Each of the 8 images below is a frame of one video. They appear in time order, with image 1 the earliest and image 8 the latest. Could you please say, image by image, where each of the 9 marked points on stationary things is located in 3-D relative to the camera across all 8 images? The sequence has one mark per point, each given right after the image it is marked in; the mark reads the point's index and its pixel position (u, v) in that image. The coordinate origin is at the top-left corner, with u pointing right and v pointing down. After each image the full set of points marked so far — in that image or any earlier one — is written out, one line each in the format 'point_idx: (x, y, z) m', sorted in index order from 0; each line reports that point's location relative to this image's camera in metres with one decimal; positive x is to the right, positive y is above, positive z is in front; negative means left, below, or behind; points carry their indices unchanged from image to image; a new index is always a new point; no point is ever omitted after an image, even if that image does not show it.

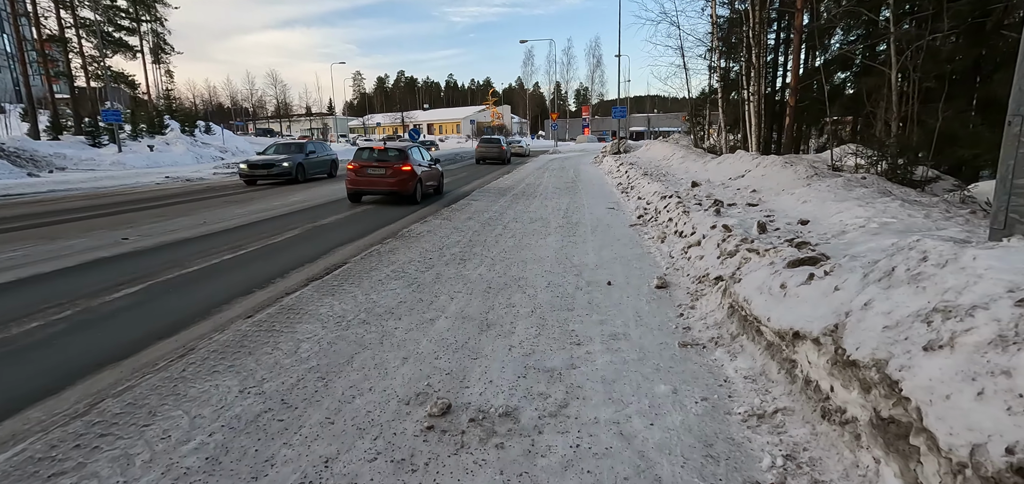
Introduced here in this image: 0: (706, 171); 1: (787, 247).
0: (+4.5, +1.7, +12.2) m
1: (+2.1, 0.0, +4.0) m
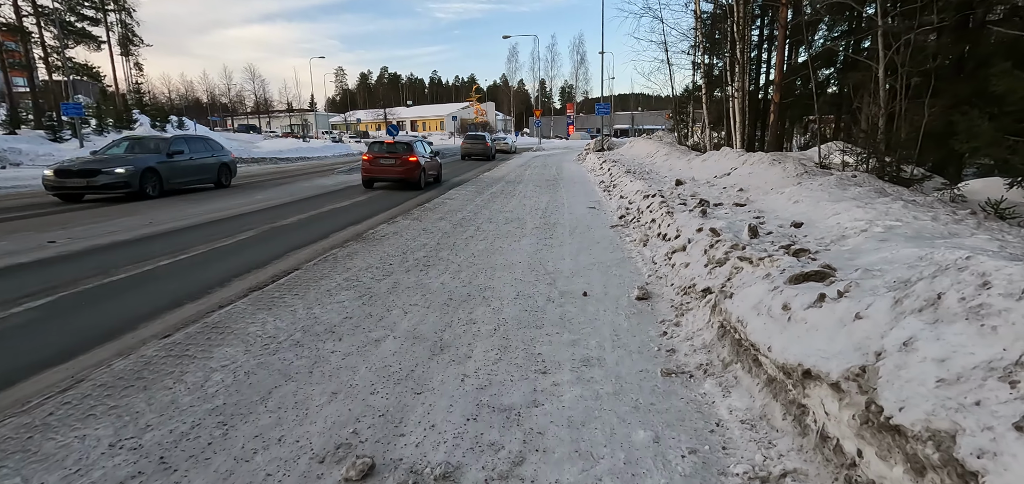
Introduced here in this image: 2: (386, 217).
0: (+4.0, +1.7, +11.8) m
1: (+1.8, -0.1, +3.5) m
2: (-2.3, +0.4, +9.5) m
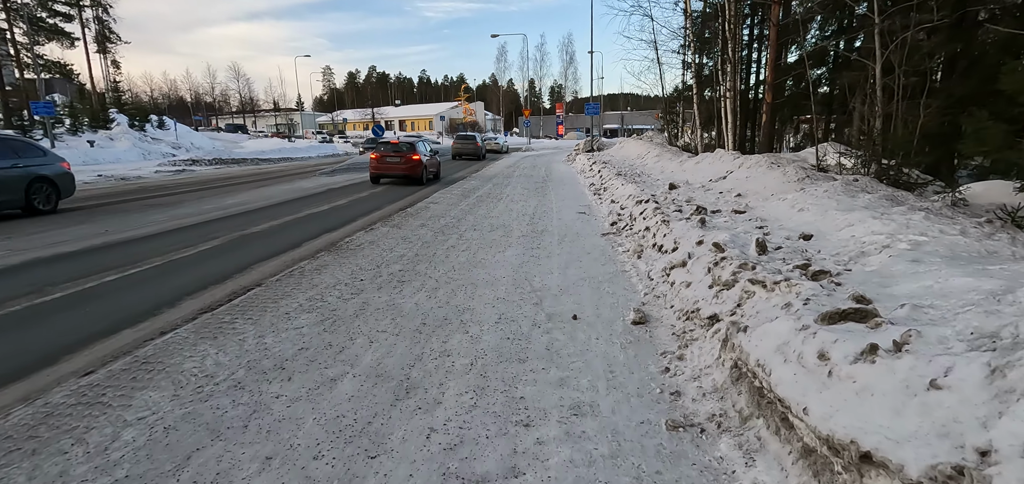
0: (+3.7, +1.5, +11.3) m
1: (+1.7, -0.2, +3.1) m
2: (-2.5, +0.3, +9.0) m
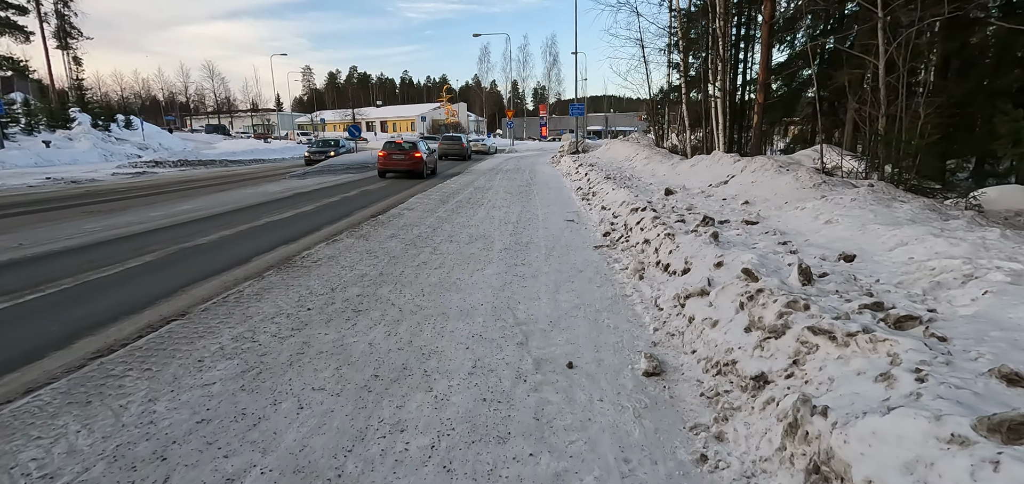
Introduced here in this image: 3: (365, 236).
0: (+3.3, +1.4, +10.6) m
1: (+1.6, -0.4, +2.2) m
2: (-2.8, +0.1, +8.0) m
3: (-2.2, +0.1, +7.7) m
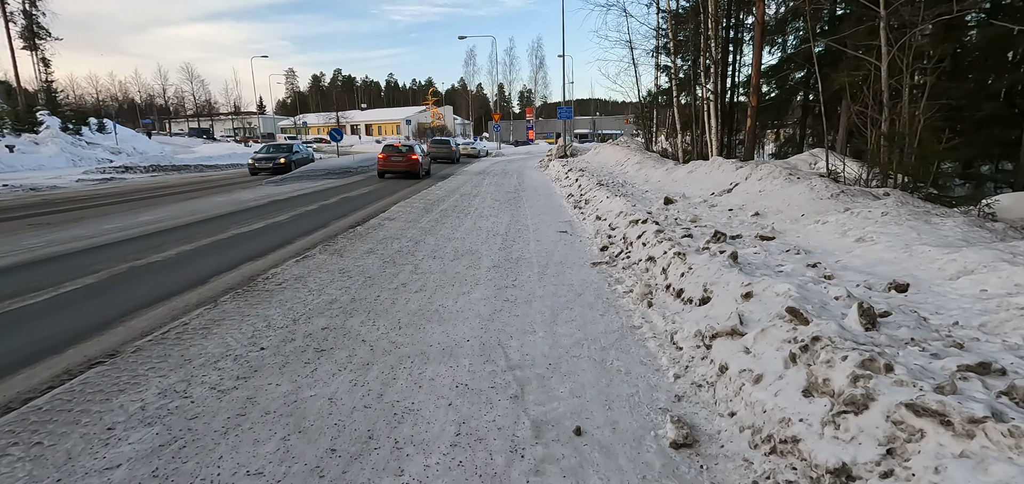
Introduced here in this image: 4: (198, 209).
0: (+3.1, +1.2, +10.1) m
1: (+1.6, -0.5, +1.7) m
2: (-3.0, -0.1, +7.3) m
3: (-2.3, -0.1, +7.1) m
4: (-6.9, +0.7, +11.5) m
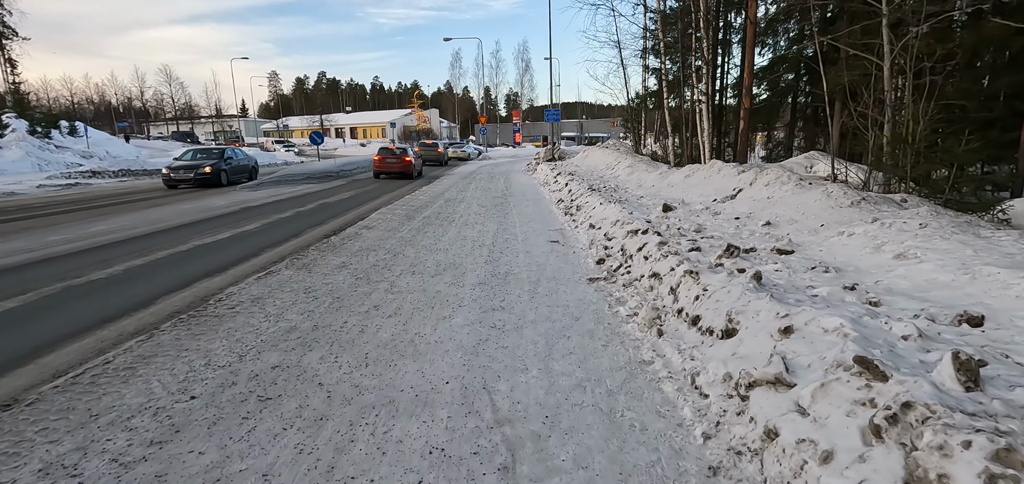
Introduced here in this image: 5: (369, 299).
0: (+2.9, +1.0, +9.5) m
1: (+1.5, -0.6, +1.1) m
2: (-3.1, -0.3, +6.6) m
3: (-2.5, -0.3, +6.4) m
4: (-7.2, +0.5, +10.7) m
5: (-1.4, -0.5, +4.9) m
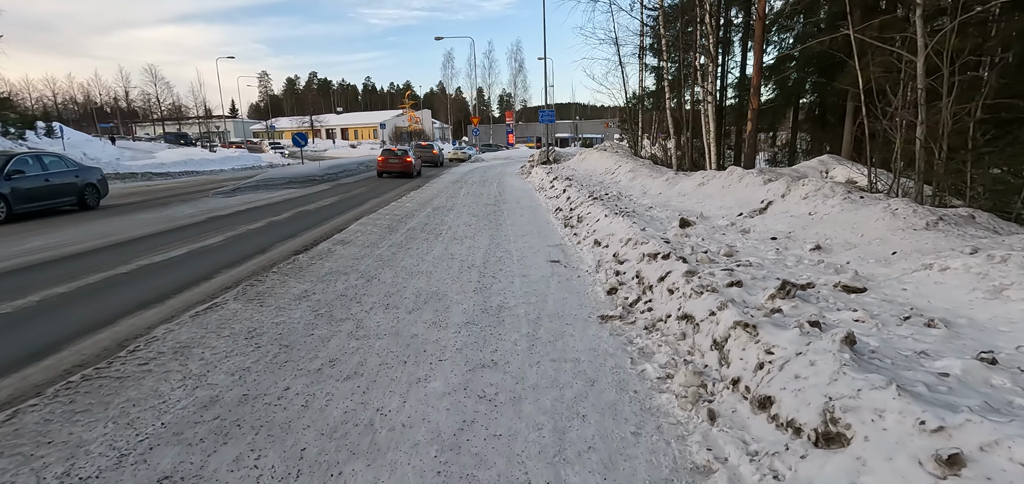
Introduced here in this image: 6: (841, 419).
0: (+2.8, +0.8, +8.5) m
1: (+1.6, -0.9, +0.1) m
2: (-3.2, -0.5, +5.6) m
3: (-2.6, -0.5, +5.3) m
4: (-7.3, +0.2, +9.6) m
5: (-1.4, -0.8, +3.9) m
6: (+1.3, -0.7, +2.0) m
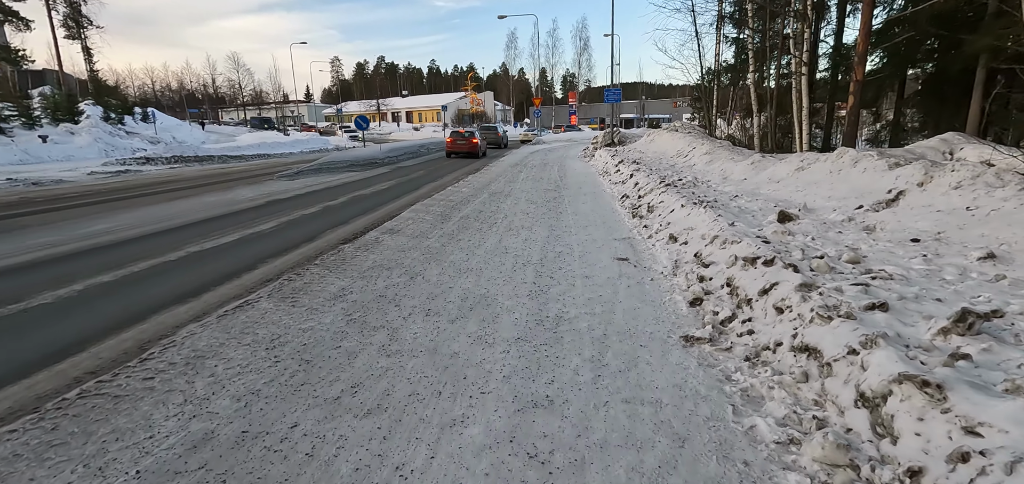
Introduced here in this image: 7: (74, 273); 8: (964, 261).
0: (+3.7, +0.9, +7.3) m
1: (+1.5, -1.0, -0.9) m
2: (-2.6, -0.4, +5.1) m
3: (-2.0, -0.5, +4.8) m
4: (-6.2, +0.5, +9.6) m
5: (-1.0, -0.8, +3.3) m
6: (+1.4, -0.8, +1.1) m
7: (-4.8, -0.3, +5.8) m
8: (+3.0, -0.1, +3.4) m
